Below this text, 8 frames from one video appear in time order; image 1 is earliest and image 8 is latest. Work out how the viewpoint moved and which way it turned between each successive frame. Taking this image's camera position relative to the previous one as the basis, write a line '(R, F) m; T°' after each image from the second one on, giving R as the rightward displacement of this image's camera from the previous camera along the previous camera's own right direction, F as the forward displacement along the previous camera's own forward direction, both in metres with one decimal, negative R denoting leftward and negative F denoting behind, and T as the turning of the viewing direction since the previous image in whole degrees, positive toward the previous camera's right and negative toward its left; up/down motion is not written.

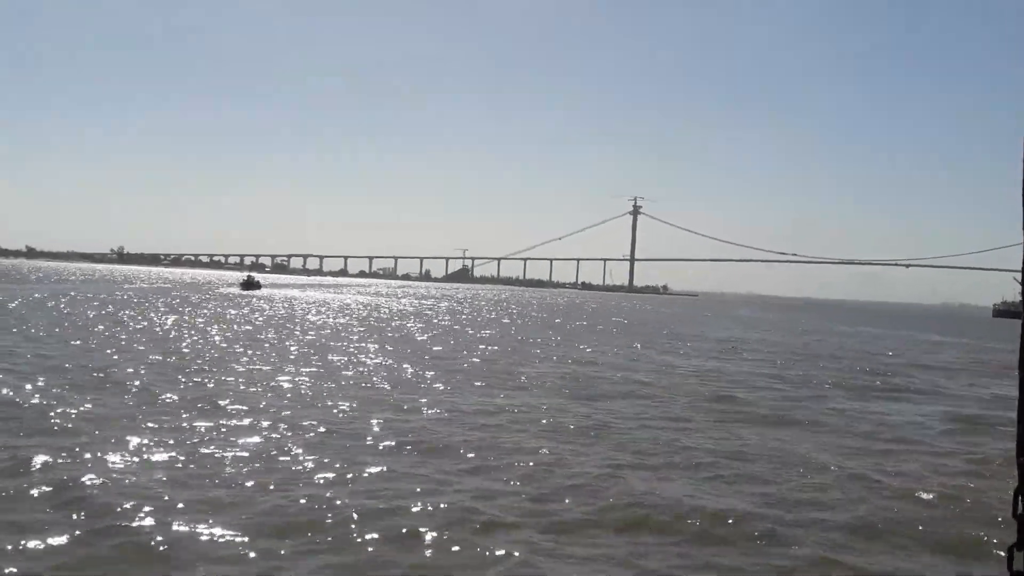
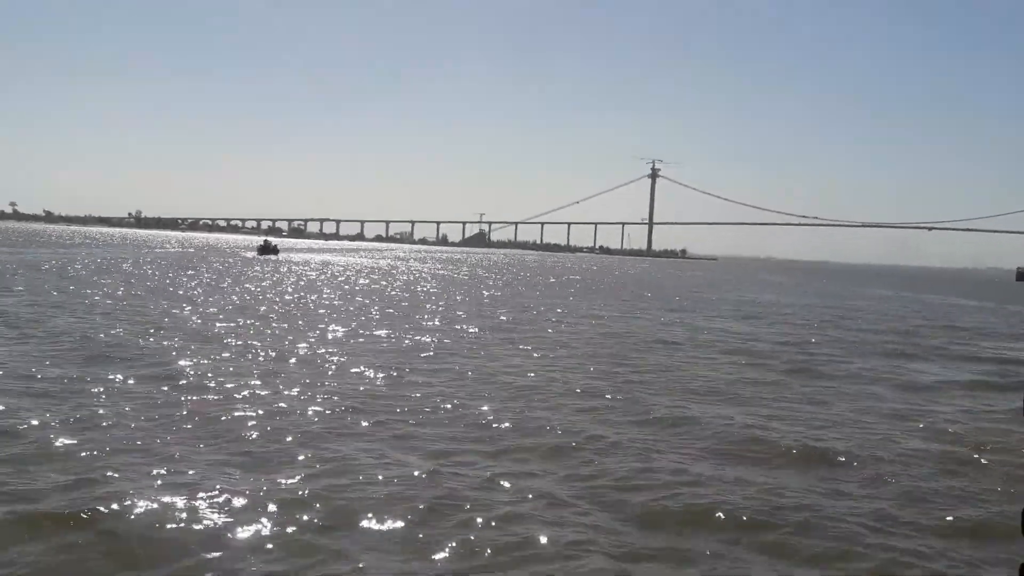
(+0.6, +0.3) m; -2°
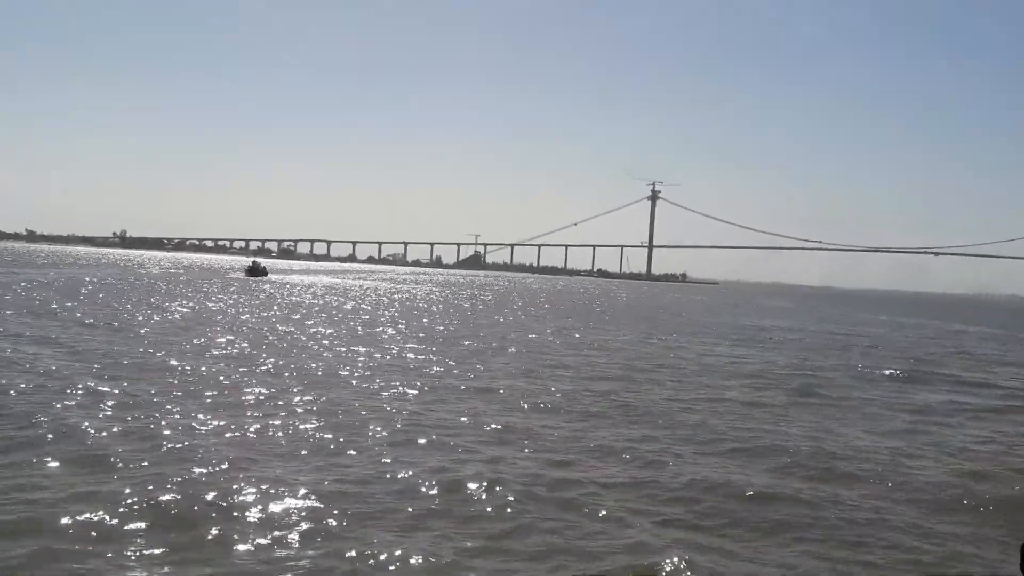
(-0.4, +0.8) m; +1°
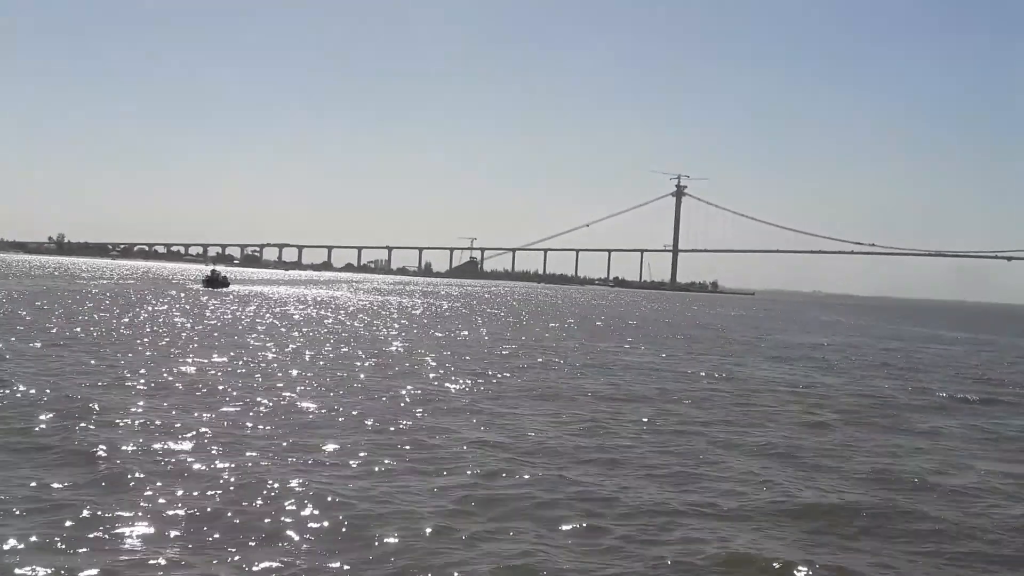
(-1.4, +4.5) m; +2°
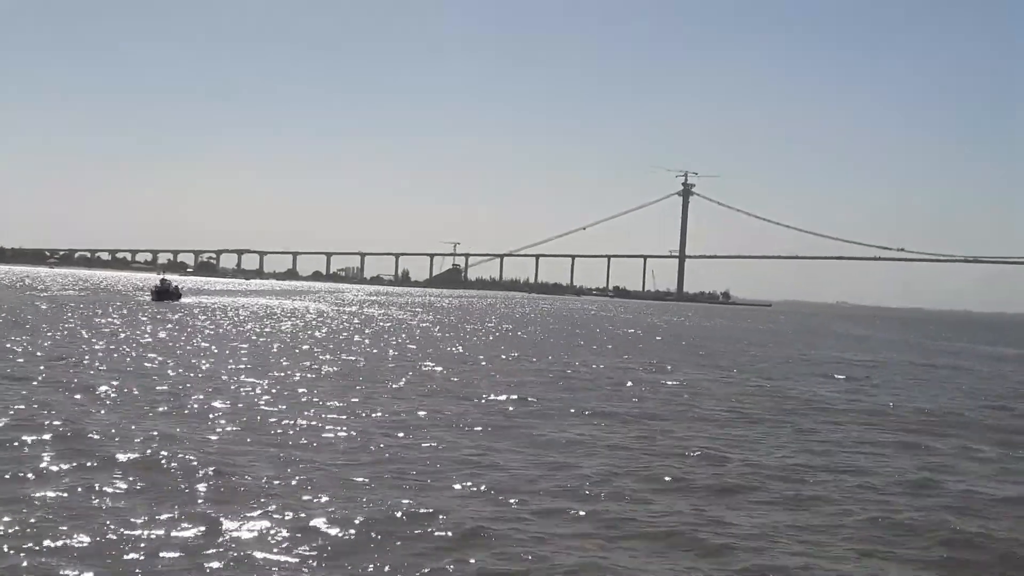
(-0.3, +3.1) m; +1°
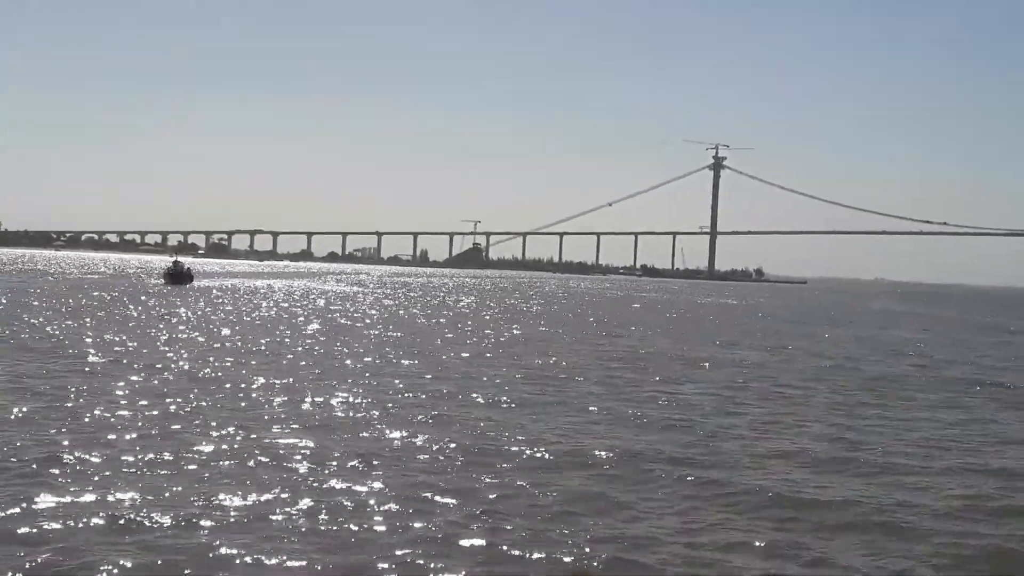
(-0.2, +1.0) m; -1°
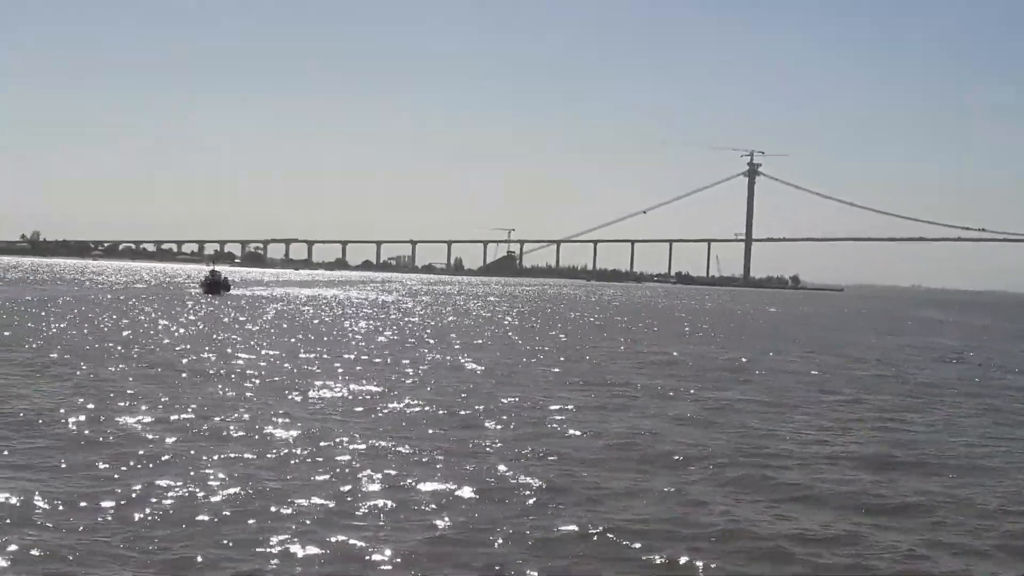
(-0.1, 0.0) m; -2°
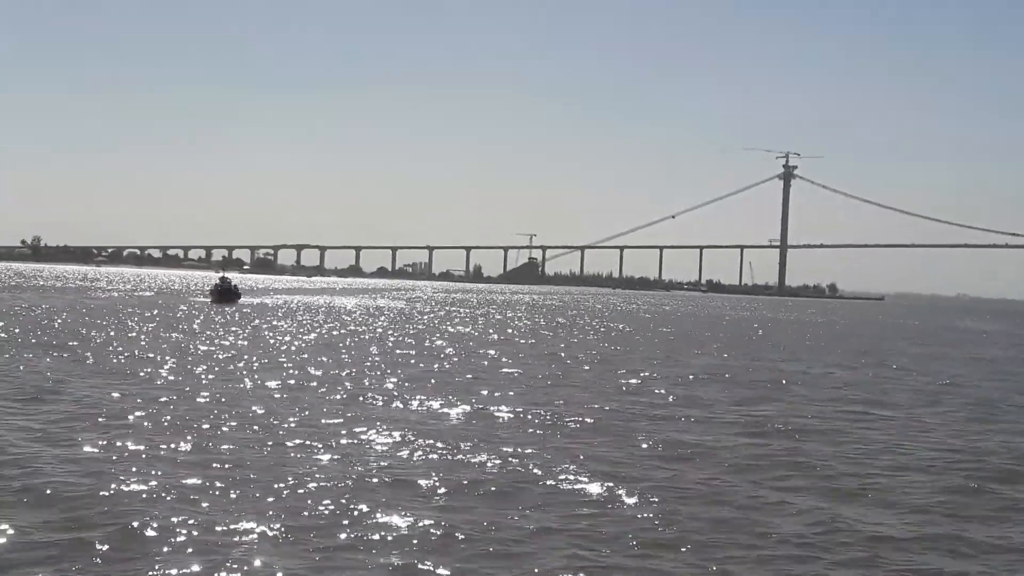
(-0.4, +1.2) m; 0°
